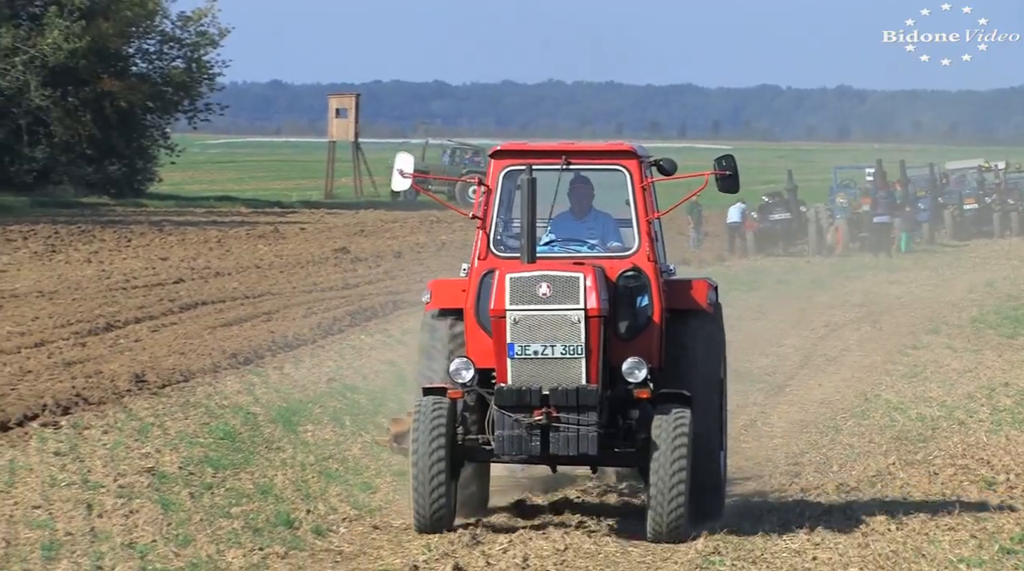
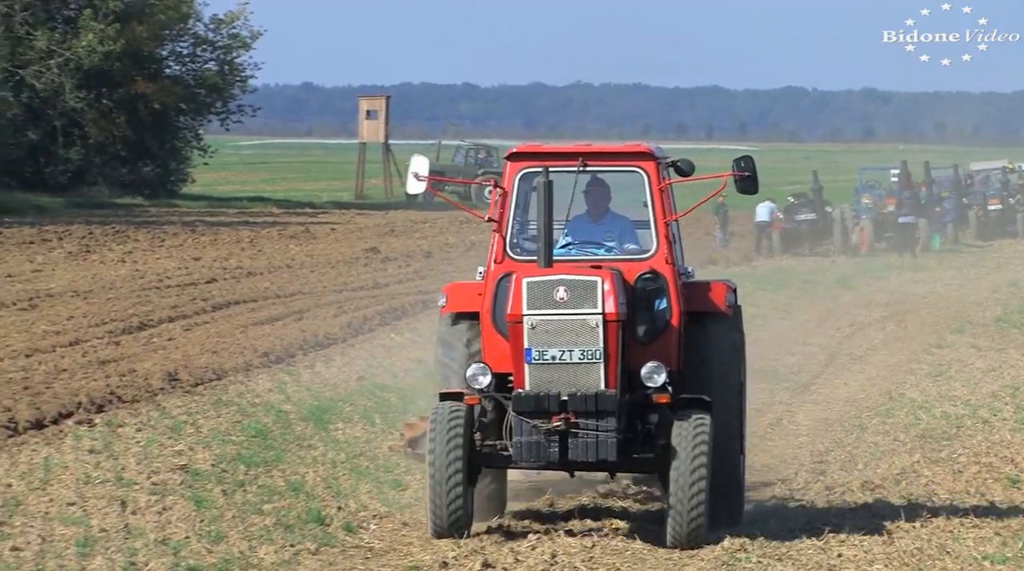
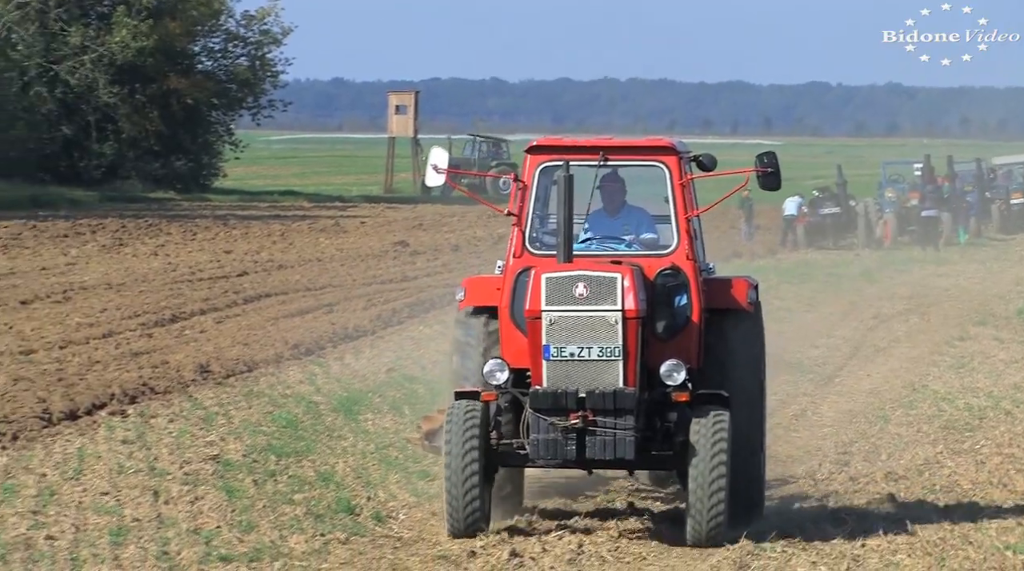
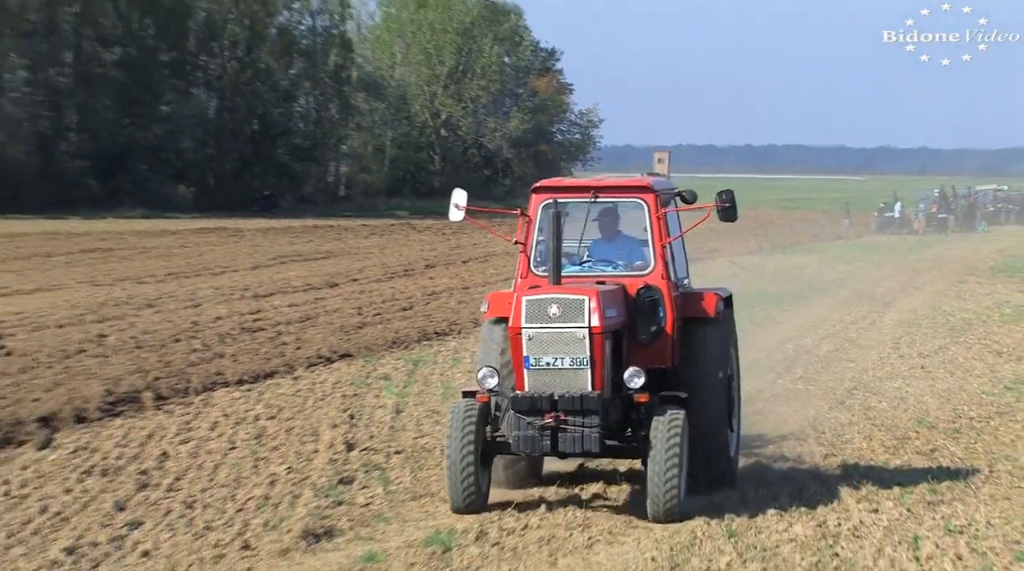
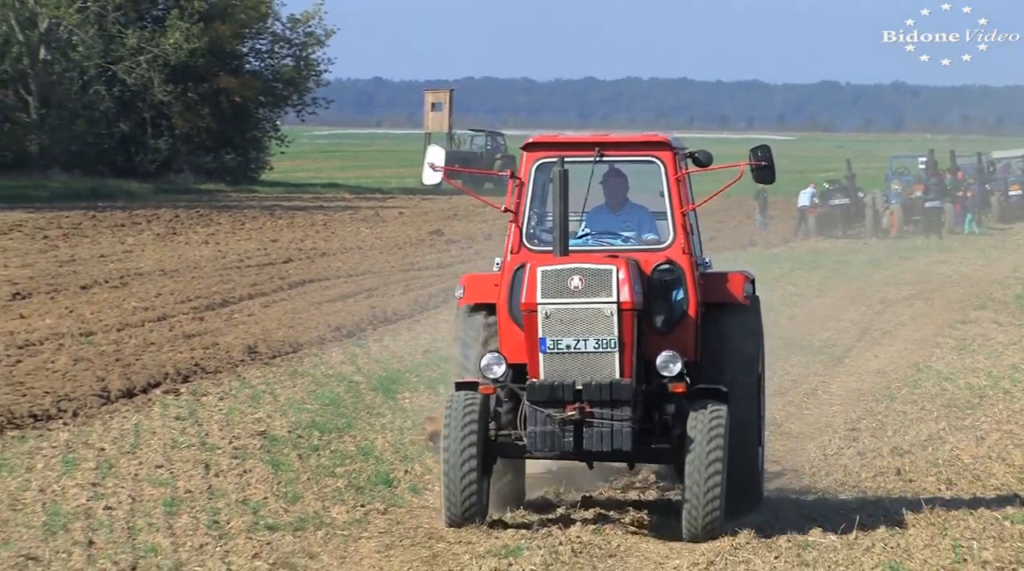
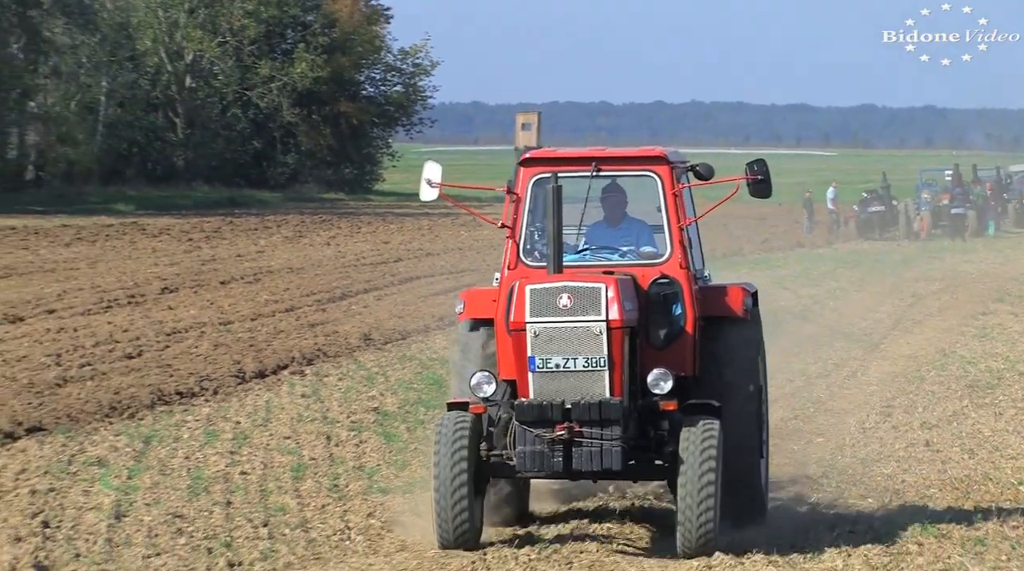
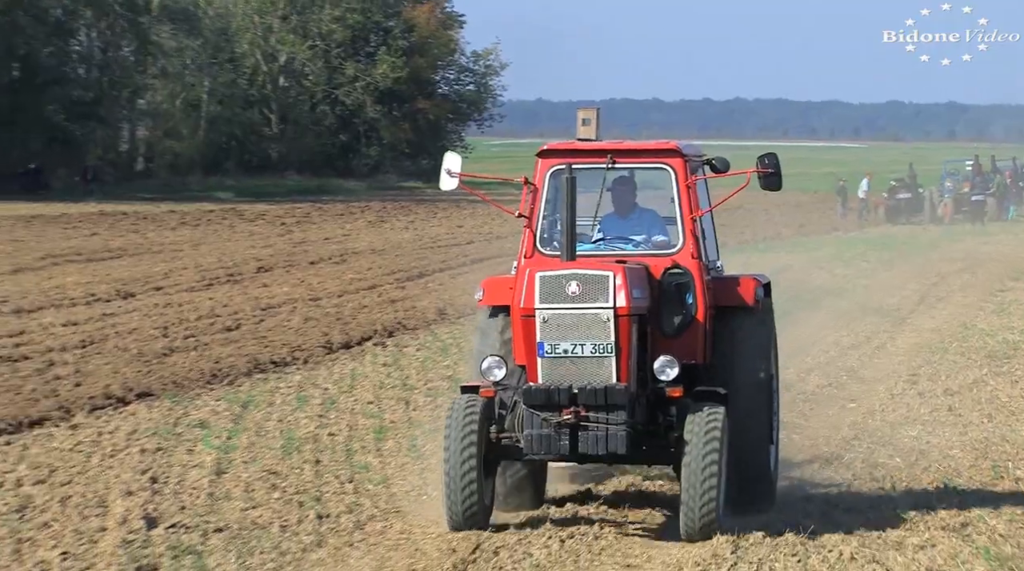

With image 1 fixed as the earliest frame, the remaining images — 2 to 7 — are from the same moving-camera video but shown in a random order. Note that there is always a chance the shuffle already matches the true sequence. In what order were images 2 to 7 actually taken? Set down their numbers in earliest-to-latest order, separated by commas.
2, 3, 5, 6, 7, 4
